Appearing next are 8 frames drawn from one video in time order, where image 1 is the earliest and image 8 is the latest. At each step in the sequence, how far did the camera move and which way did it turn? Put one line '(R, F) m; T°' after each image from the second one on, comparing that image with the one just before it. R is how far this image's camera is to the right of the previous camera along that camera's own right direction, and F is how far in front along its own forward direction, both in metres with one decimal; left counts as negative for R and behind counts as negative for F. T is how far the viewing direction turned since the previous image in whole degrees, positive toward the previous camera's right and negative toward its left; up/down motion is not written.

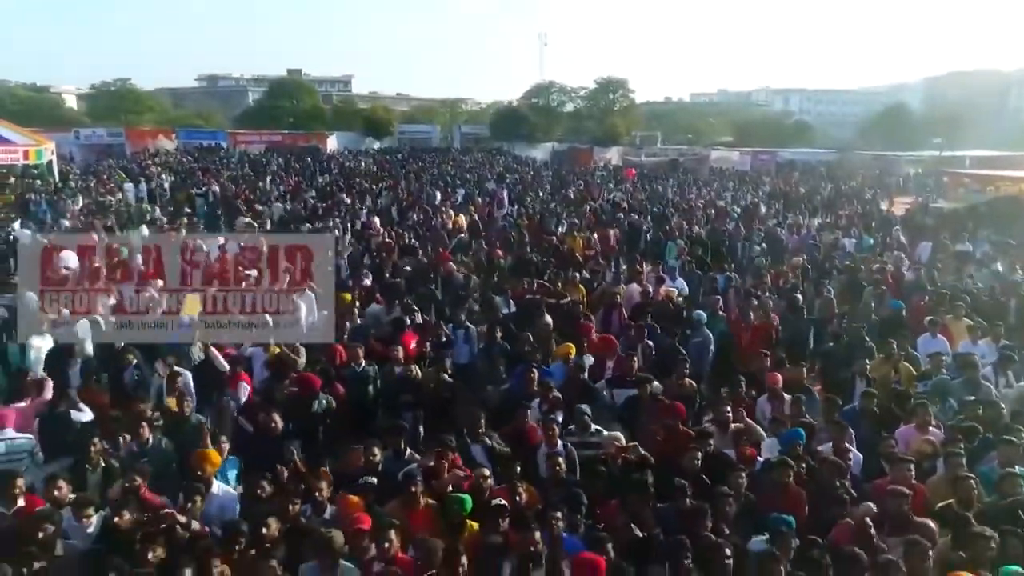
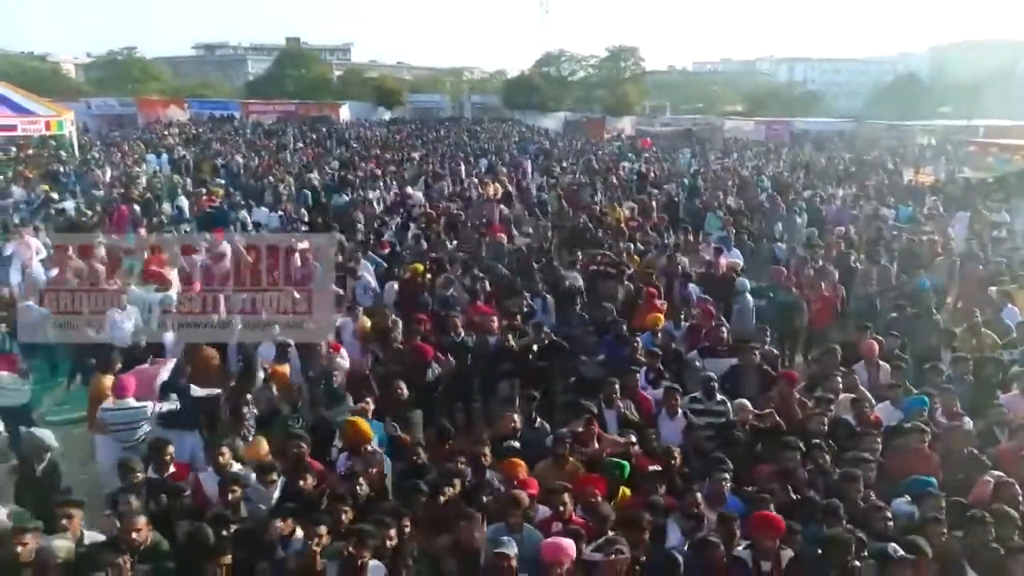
(-1.0, -0.1) m; 0°
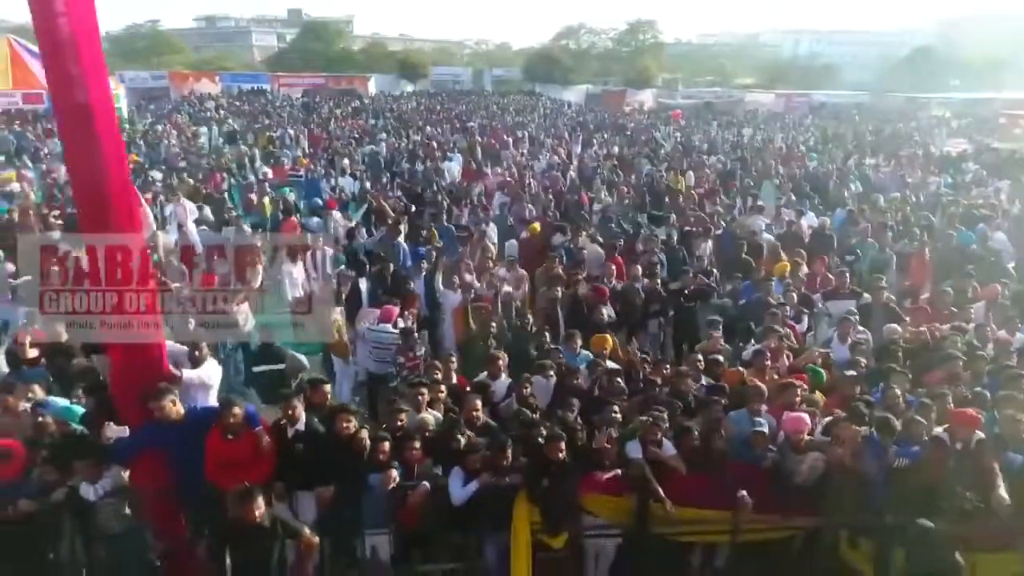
(-1.8, -1.1) m; 0°
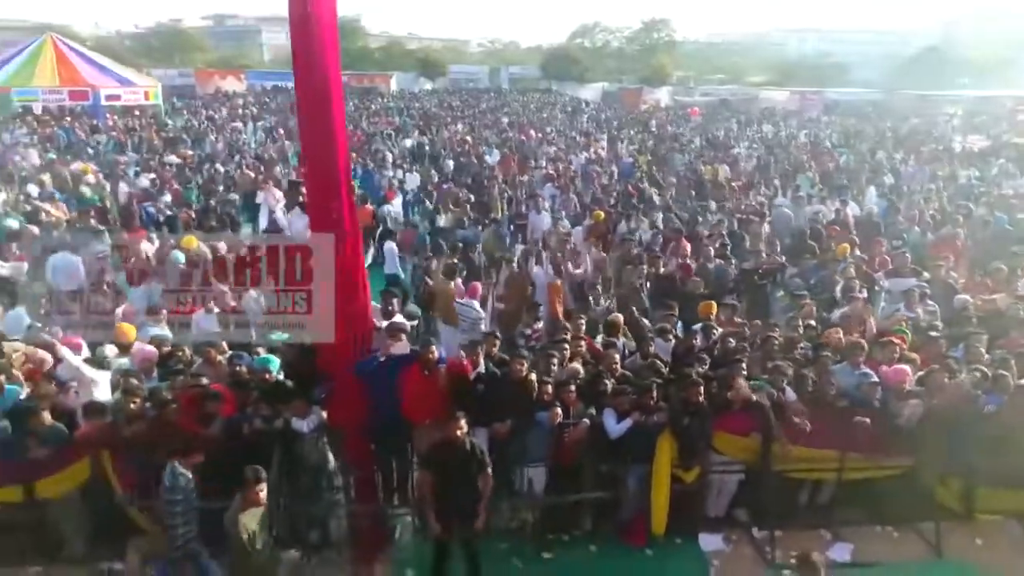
(-1.1, -0.7) m; 0°
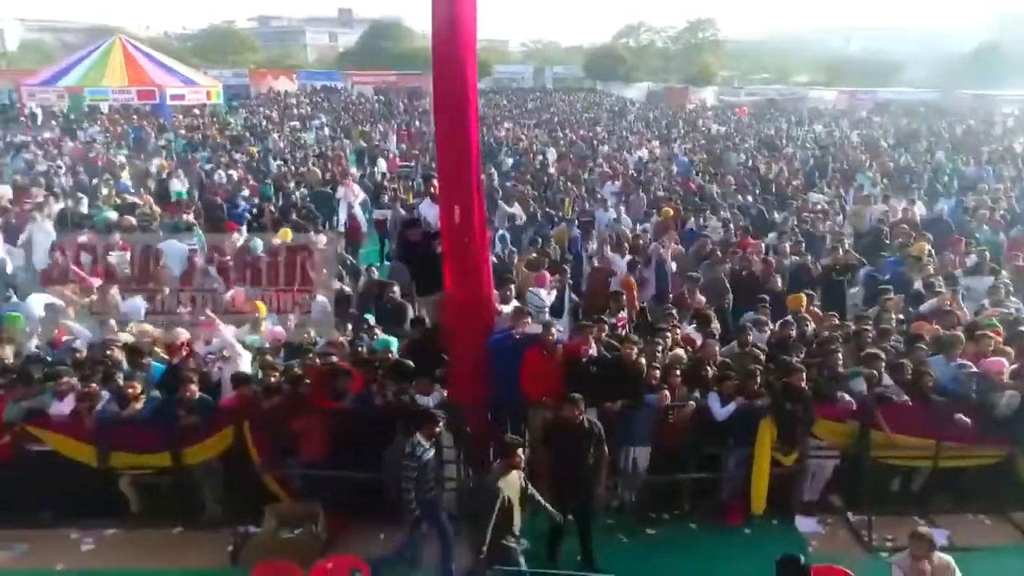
(-0.6, -0.3) m; -3°
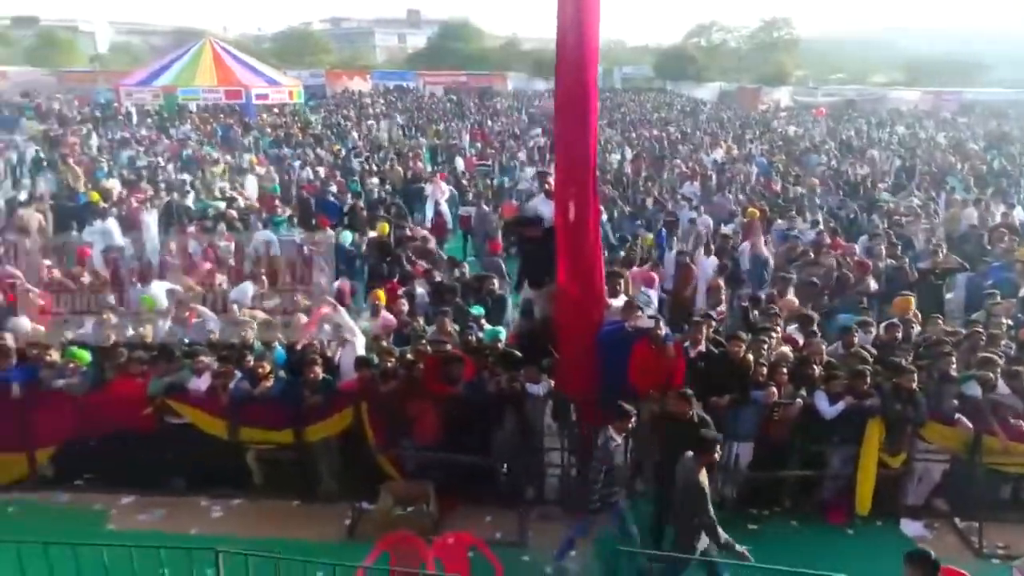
(-0.4, -0.2) m; -5°
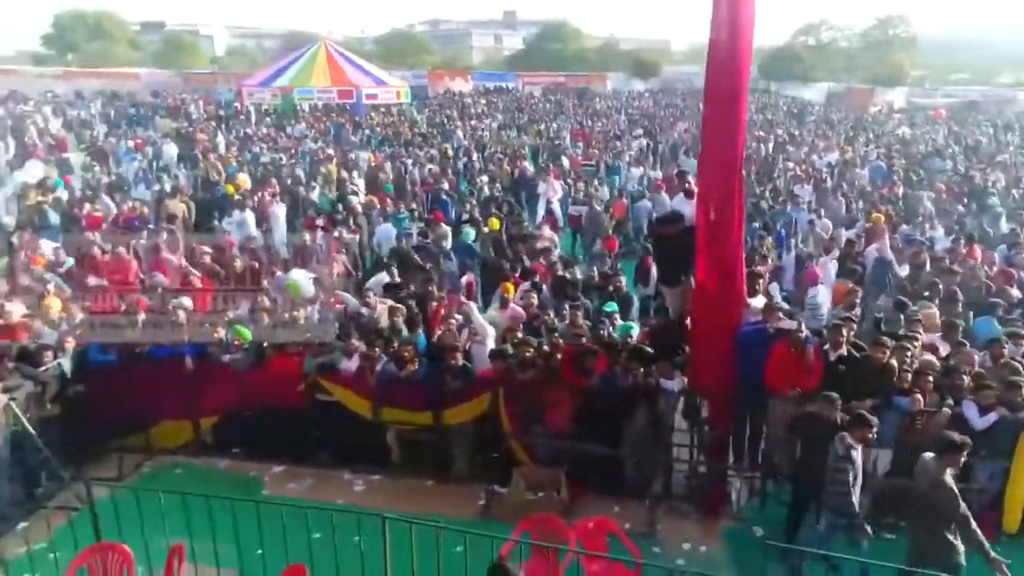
(-0.4, -0.2) m; -7°
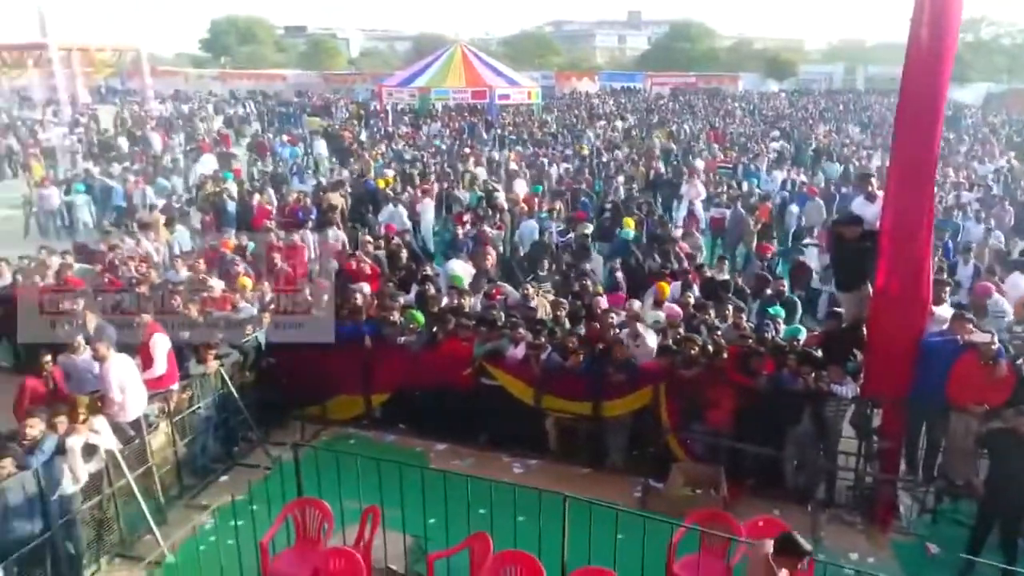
(-0.5, -0.2) m; -9°
